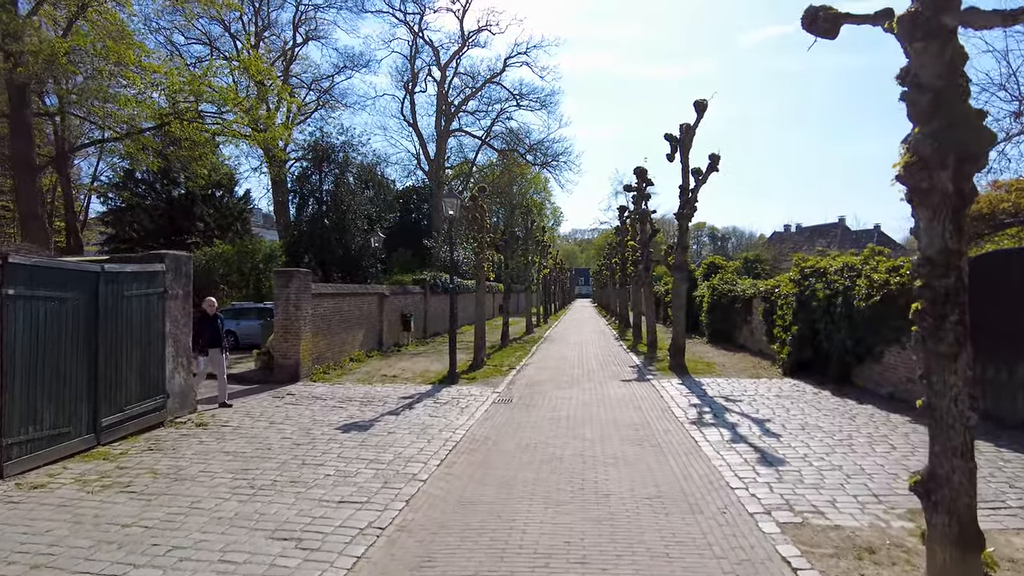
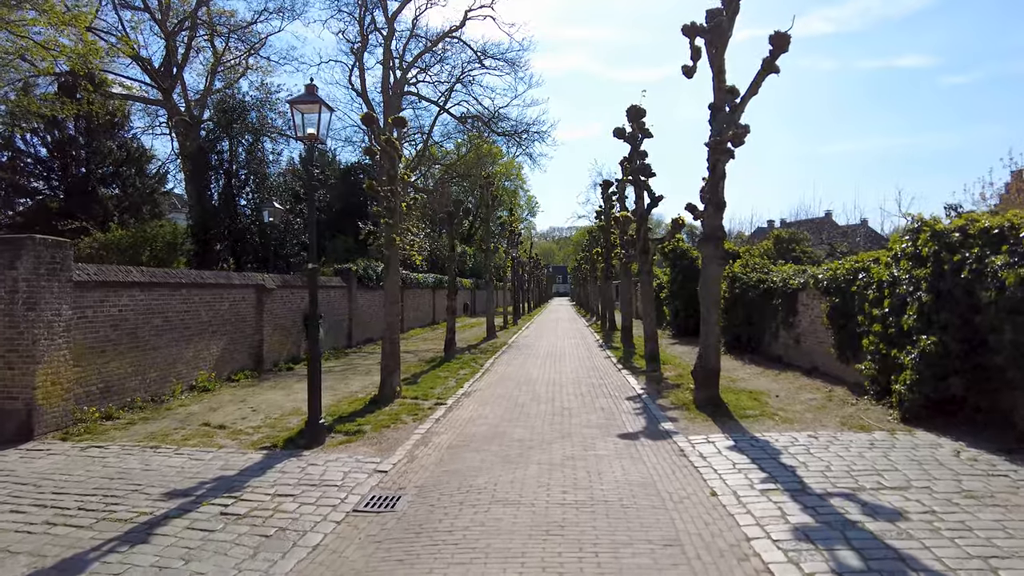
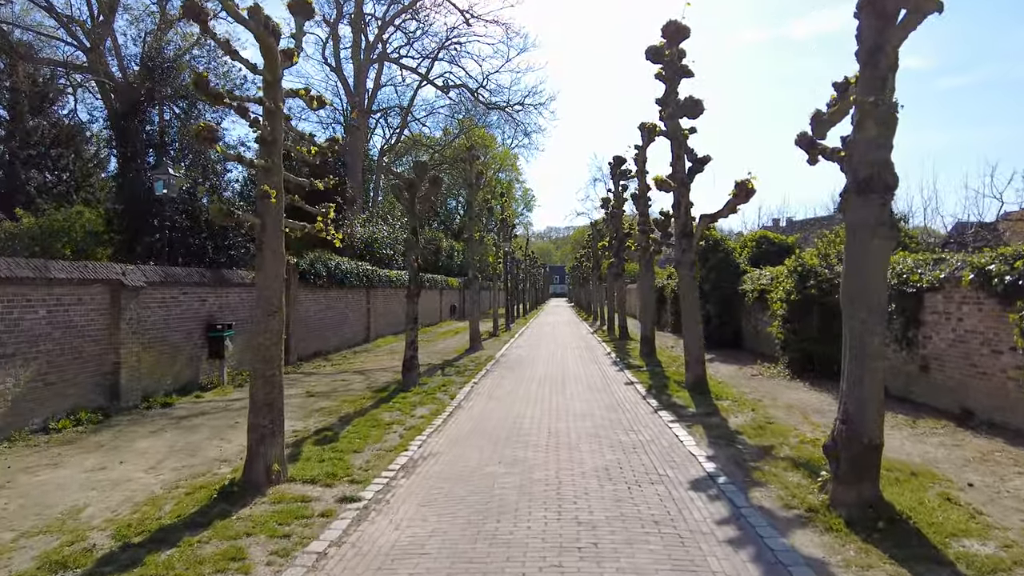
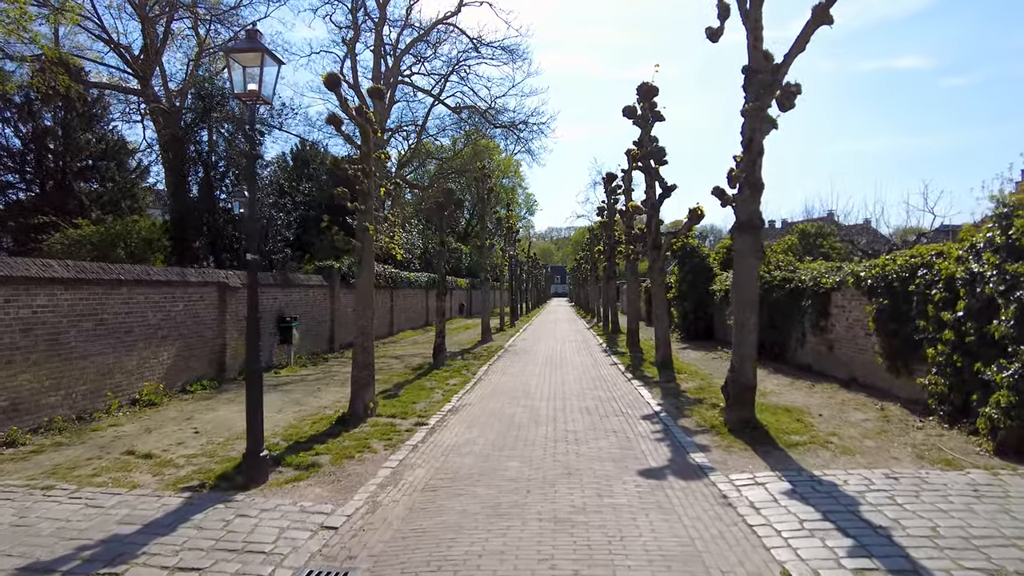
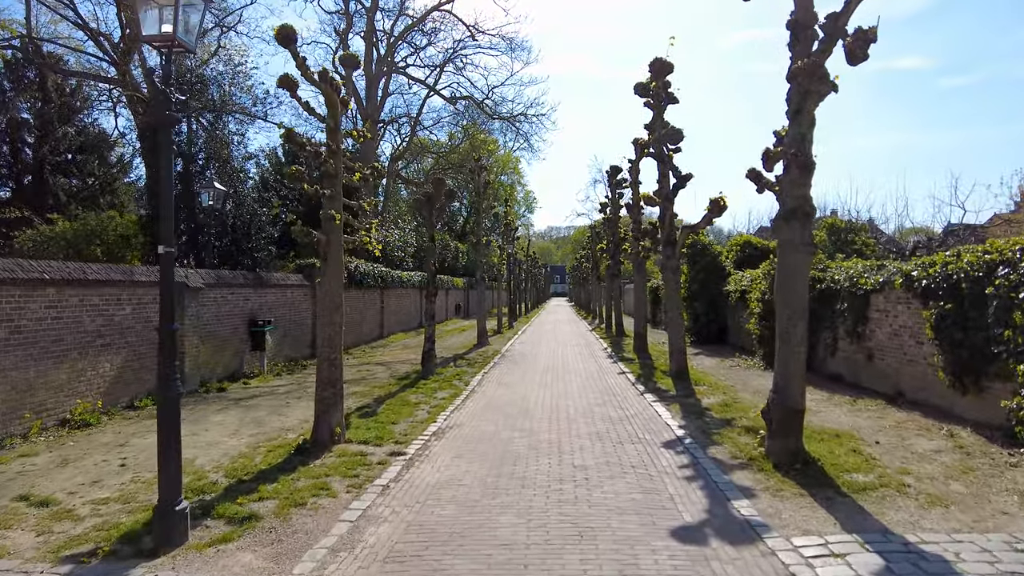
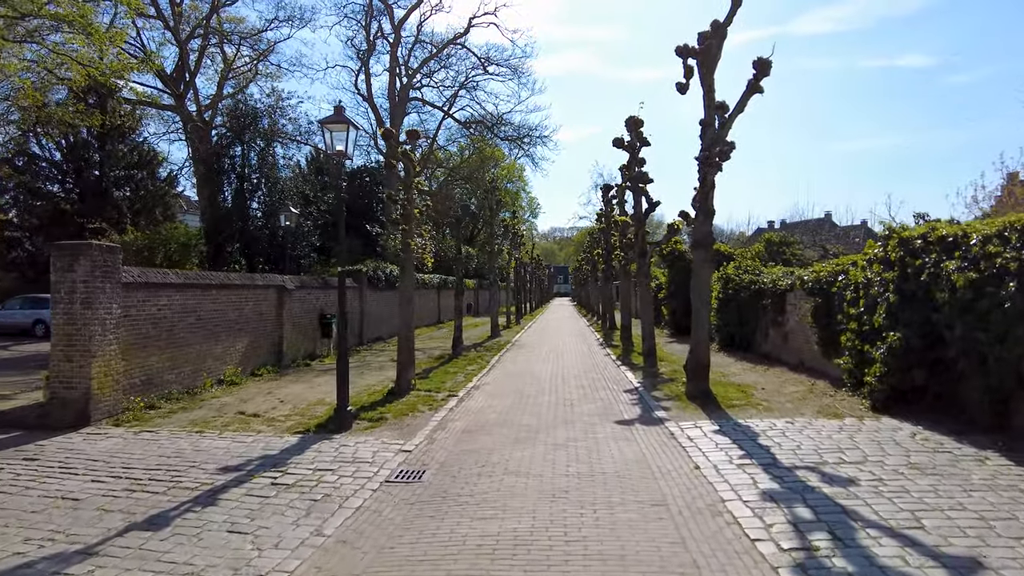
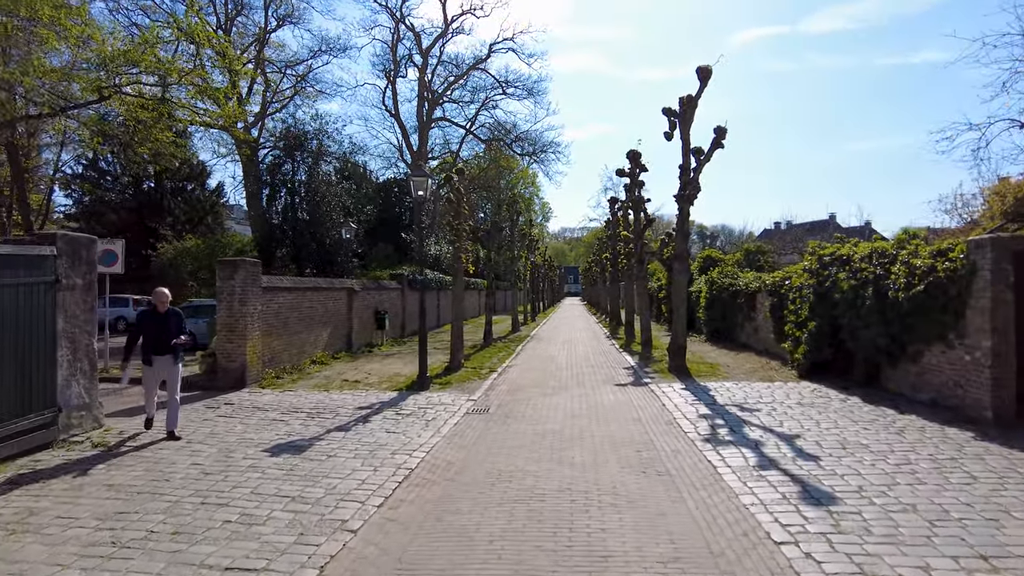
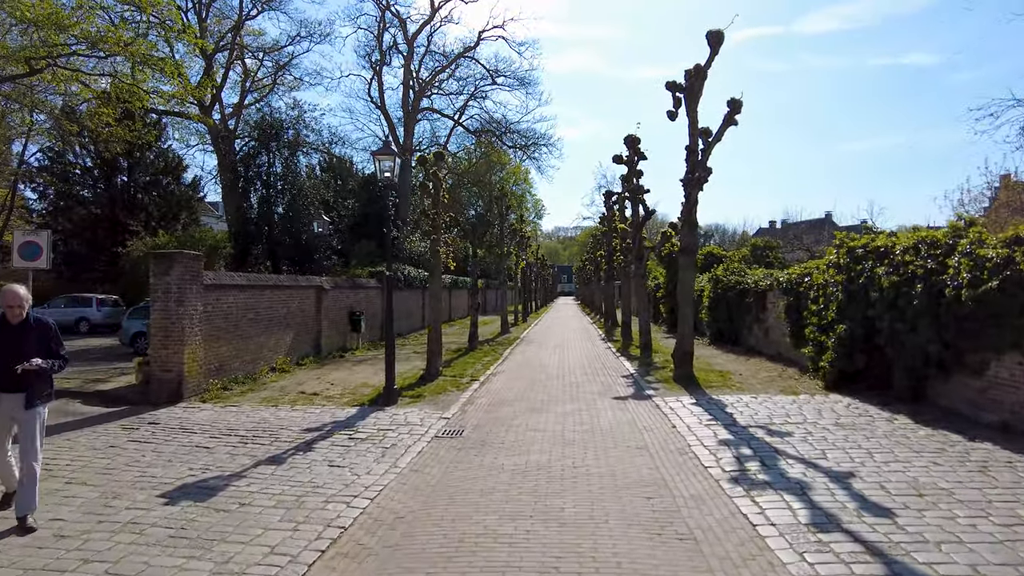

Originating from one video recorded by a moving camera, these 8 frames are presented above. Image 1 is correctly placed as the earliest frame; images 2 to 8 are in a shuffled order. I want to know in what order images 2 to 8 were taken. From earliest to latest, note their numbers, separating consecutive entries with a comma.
7, 8, 6, 2, 4, 5, 3
